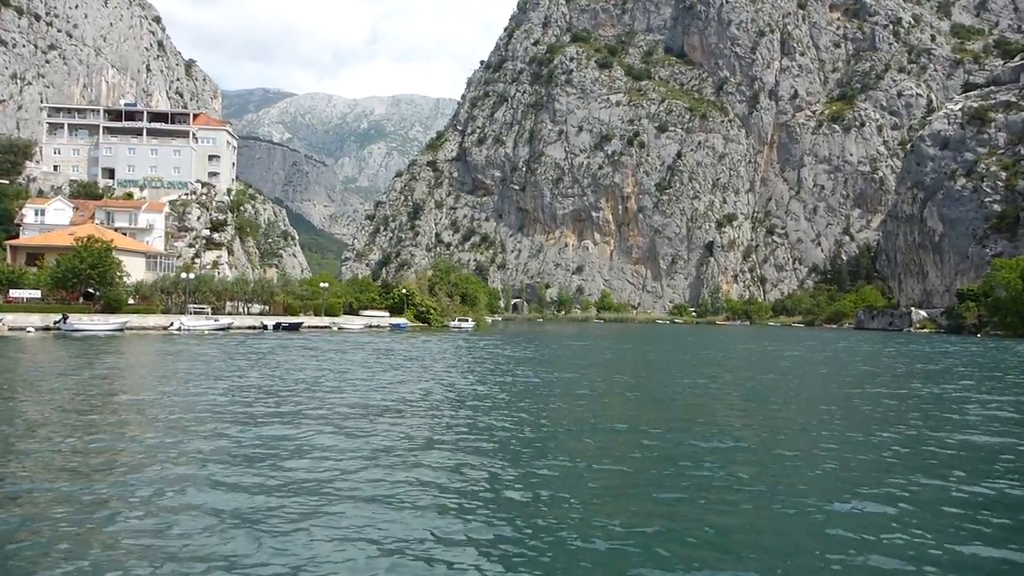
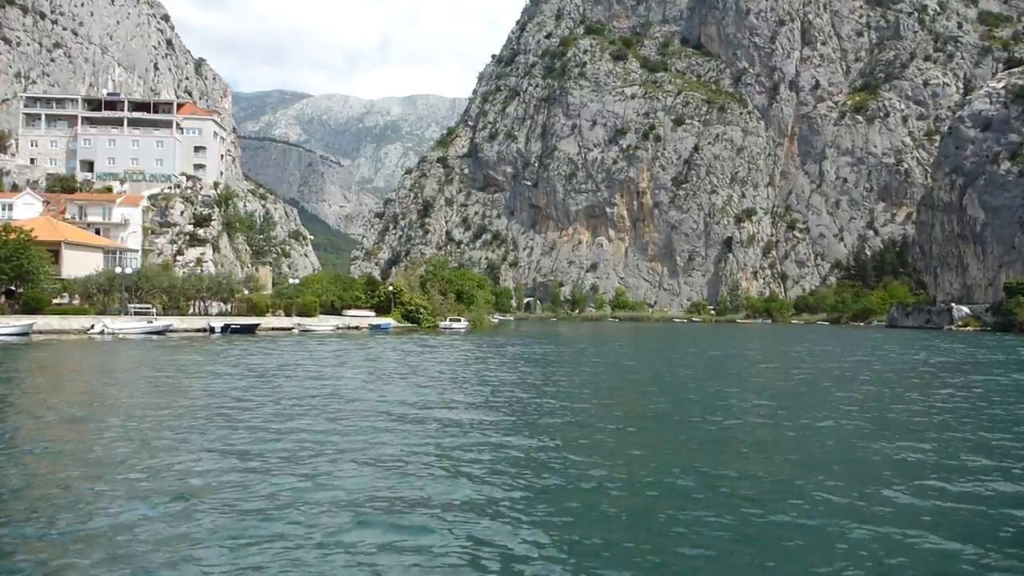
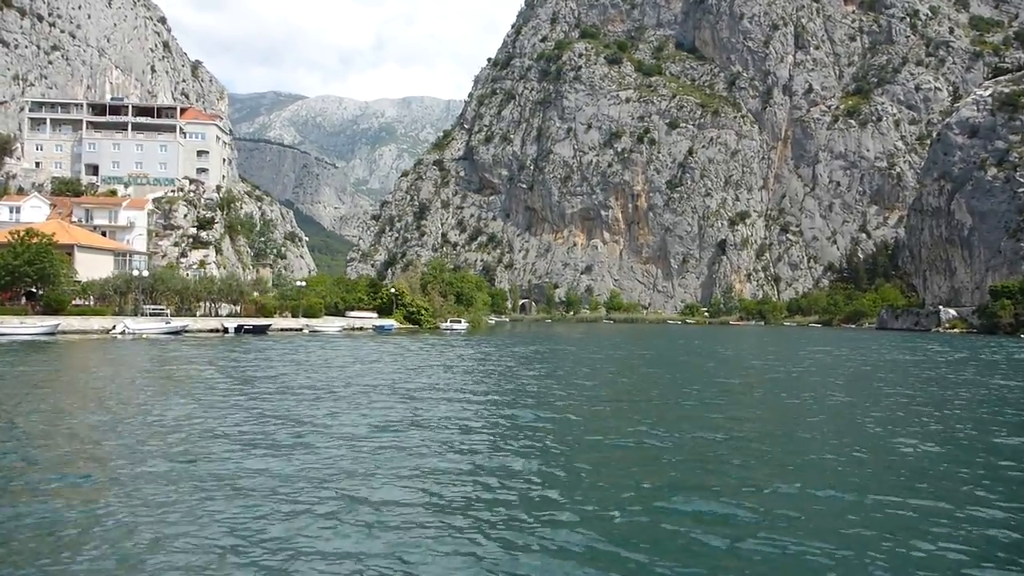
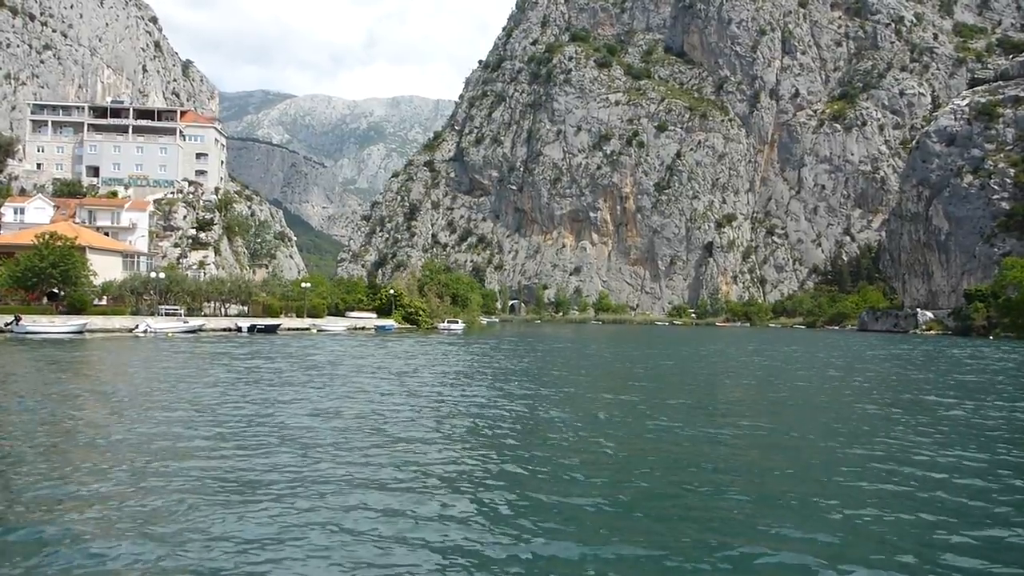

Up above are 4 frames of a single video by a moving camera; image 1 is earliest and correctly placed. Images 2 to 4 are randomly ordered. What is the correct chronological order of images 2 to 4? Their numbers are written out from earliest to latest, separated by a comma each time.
4, 3, 2
